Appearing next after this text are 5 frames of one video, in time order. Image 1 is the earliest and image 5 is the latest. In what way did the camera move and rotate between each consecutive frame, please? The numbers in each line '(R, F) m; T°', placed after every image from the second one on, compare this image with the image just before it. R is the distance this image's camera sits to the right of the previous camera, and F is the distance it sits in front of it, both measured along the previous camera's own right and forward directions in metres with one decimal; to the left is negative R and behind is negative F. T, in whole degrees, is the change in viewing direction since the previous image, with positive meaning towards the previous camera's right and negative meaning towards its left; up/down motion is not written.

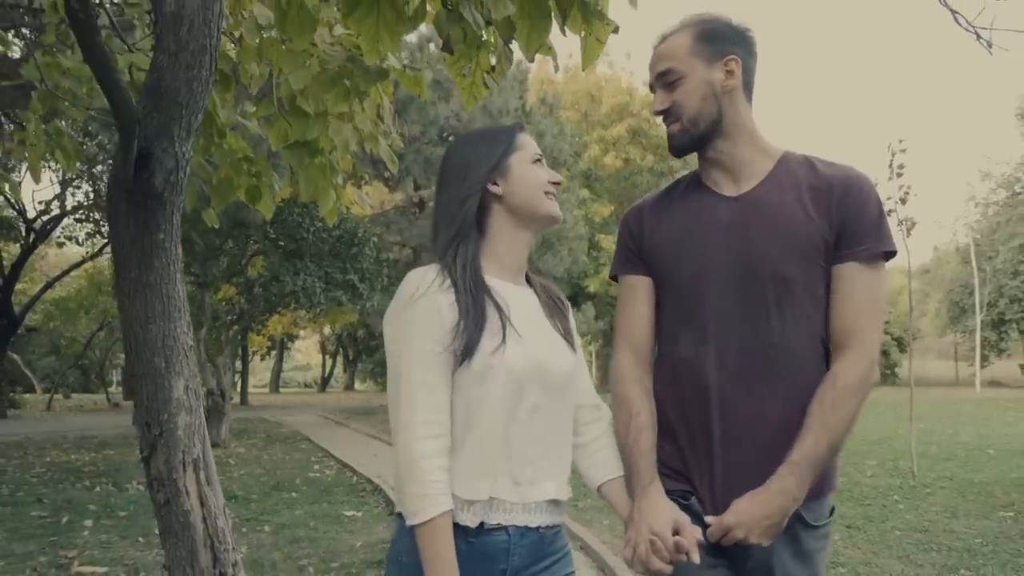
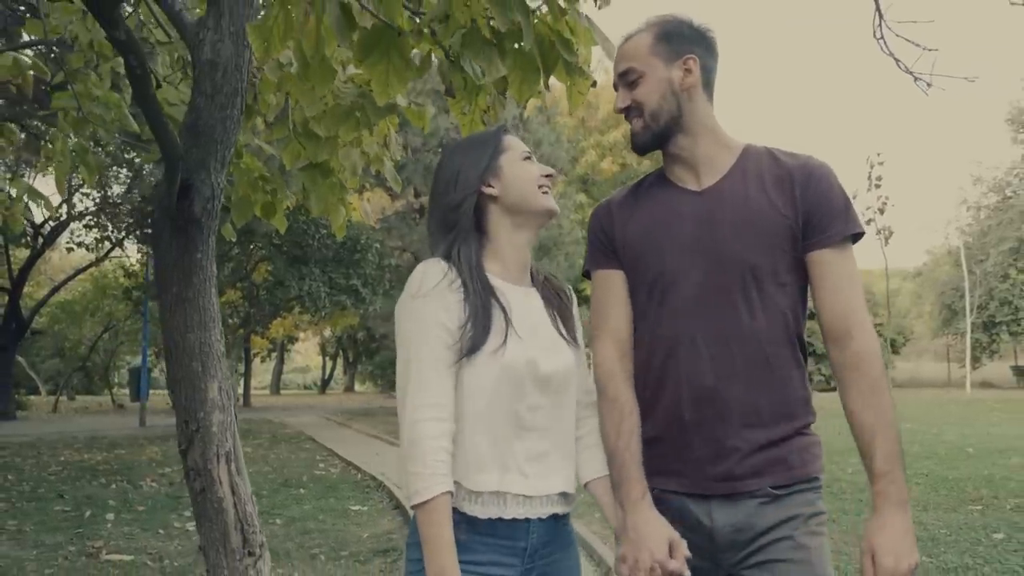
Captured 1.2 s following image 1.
(0.0, -0.5) m; 0°
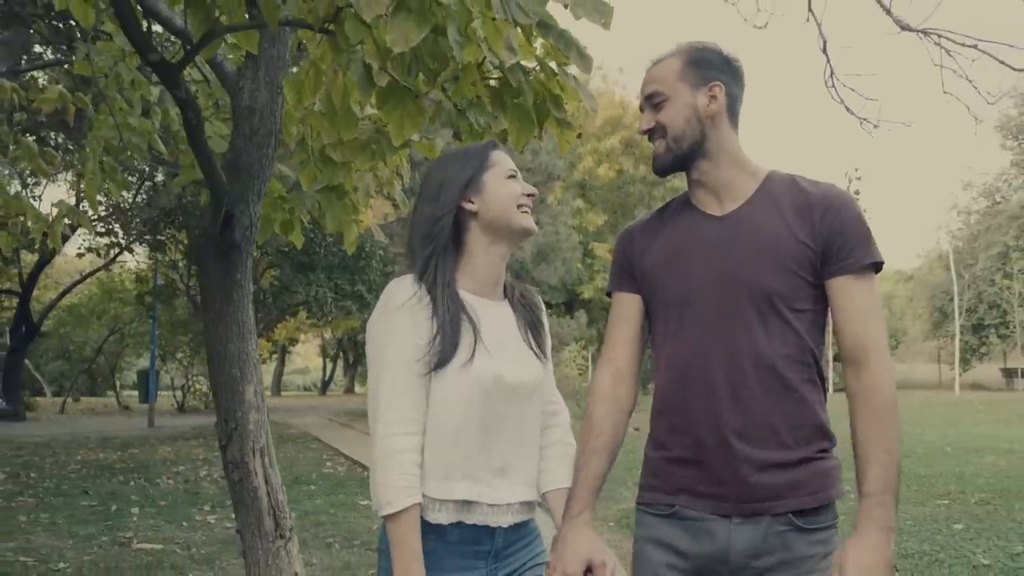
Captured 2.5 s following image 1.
(0.0, -0.6) m; 0°
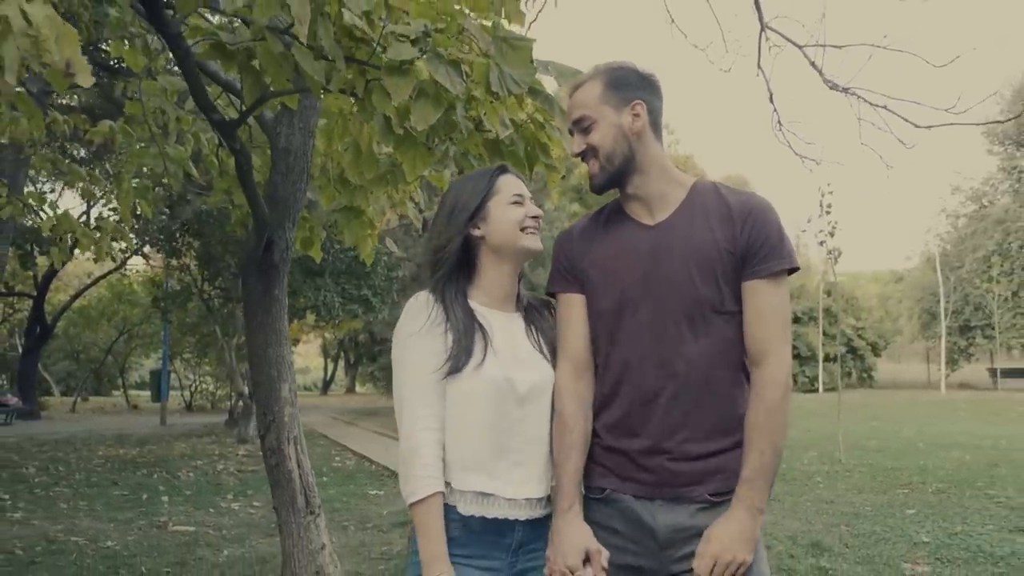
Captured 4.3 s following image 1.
(0.0, -0.8) m; 0°
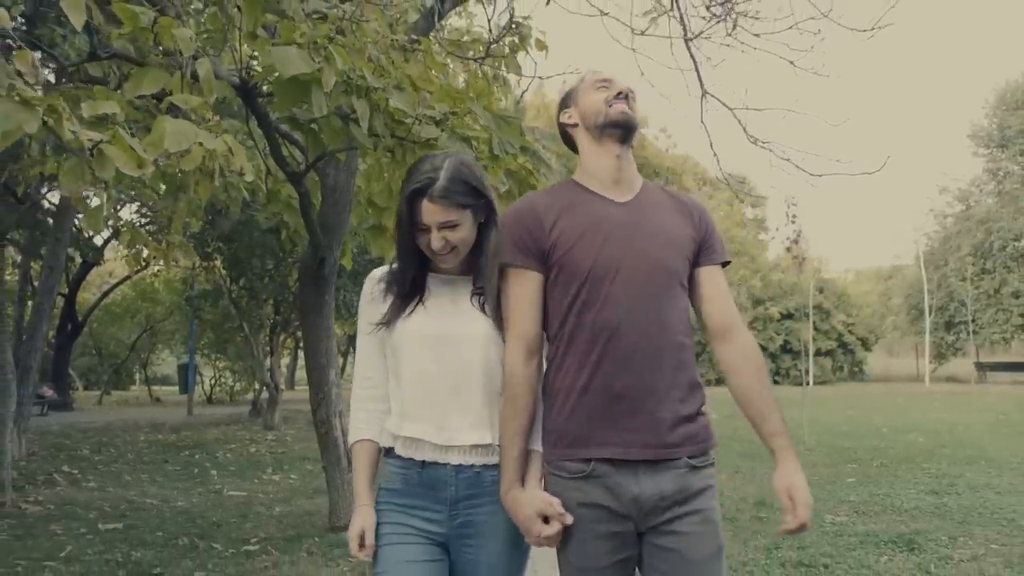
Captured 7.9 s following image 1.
(0.0, -1.5) m; 0°
